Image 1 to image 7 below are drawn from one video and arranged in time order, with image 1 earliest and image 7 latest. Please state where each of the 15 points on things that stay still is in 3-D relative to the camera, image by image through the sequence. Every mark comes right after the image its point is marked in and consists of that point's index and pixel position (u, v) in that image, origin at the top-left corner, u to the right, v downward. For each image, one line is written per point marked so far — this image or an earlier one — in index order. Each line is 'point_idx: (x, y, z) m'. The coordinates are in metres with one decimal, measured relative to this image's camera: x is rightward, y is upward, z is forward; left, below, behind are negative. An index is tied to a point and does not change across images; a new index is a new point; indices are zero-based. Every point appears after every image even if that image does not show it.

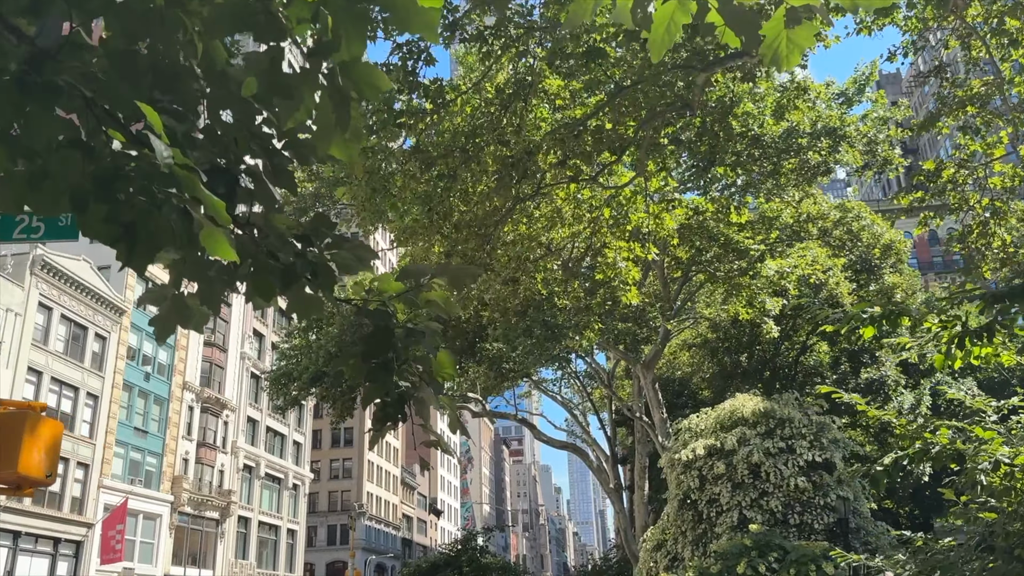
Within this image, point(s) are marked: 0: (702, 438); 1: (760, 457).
0: (+3.2, -2.5, +14.5) m
1: (+3.9, -2.6, +13.5) m
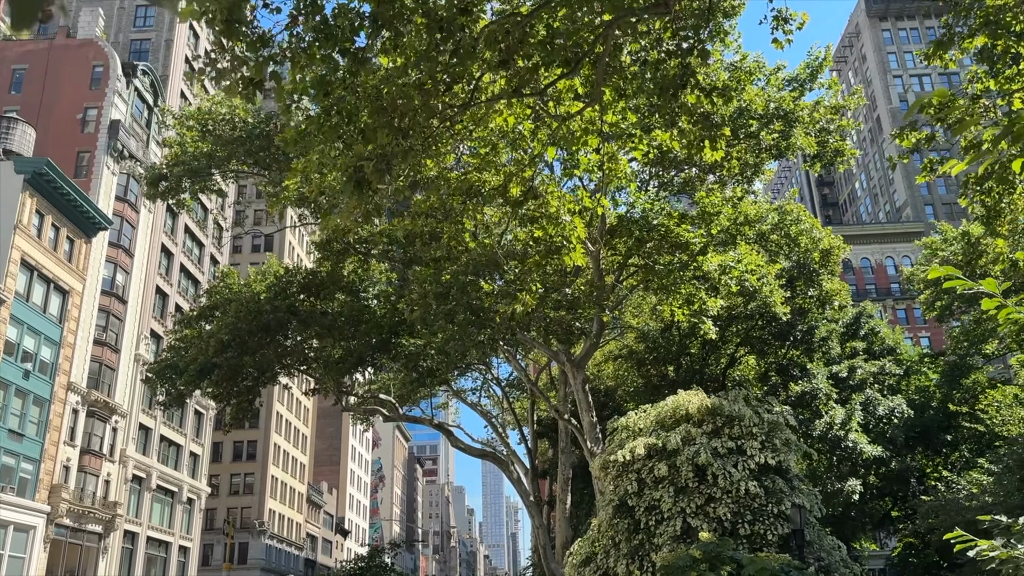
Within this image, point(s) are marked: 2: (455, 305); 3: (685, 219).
0: (+1.9, -2.2, +12.8) m
1: (+2.7, -2.3, +11.9) m
2: (-1.0, -0.3, +15.4) m
3: (+4.0, +1.6, +20.0) m
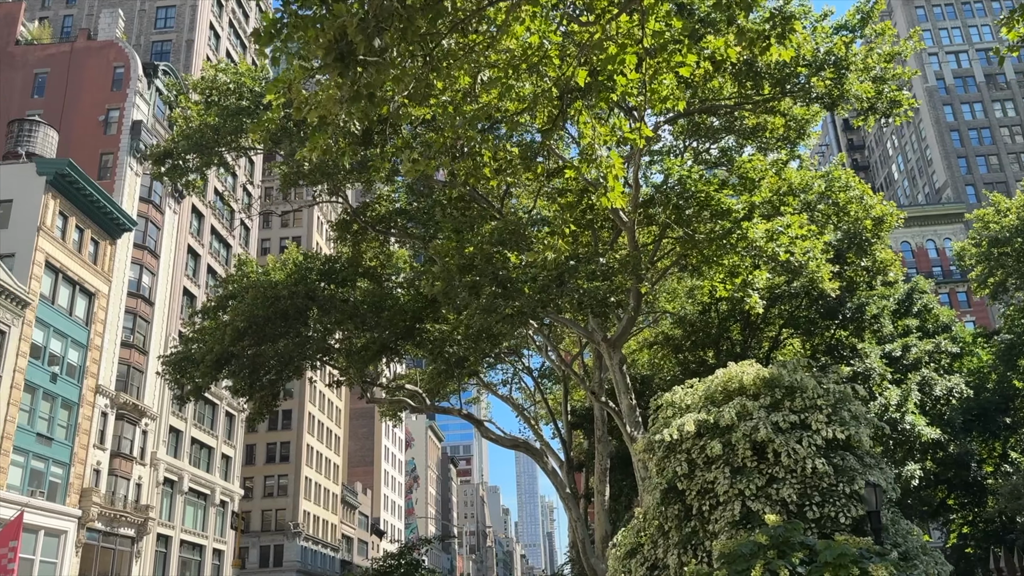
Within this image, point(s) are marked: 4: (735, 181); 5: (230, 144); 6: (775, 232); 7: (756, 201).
0: (+2.4, -1.7, +11.6) m
1: (+3.1, -1.8, +10.5) m
2: (-0.5, +0.2, +14.3) m
3: (+4.6, +2.2, +18.6) m
4: (+4.8, +2.3, +18.8) m
5: (-5.2, +2.7, +16.1) m
6: (+5.5, +1.2, +18.0) m
7: (+5.0, +1.8, +18.0) m
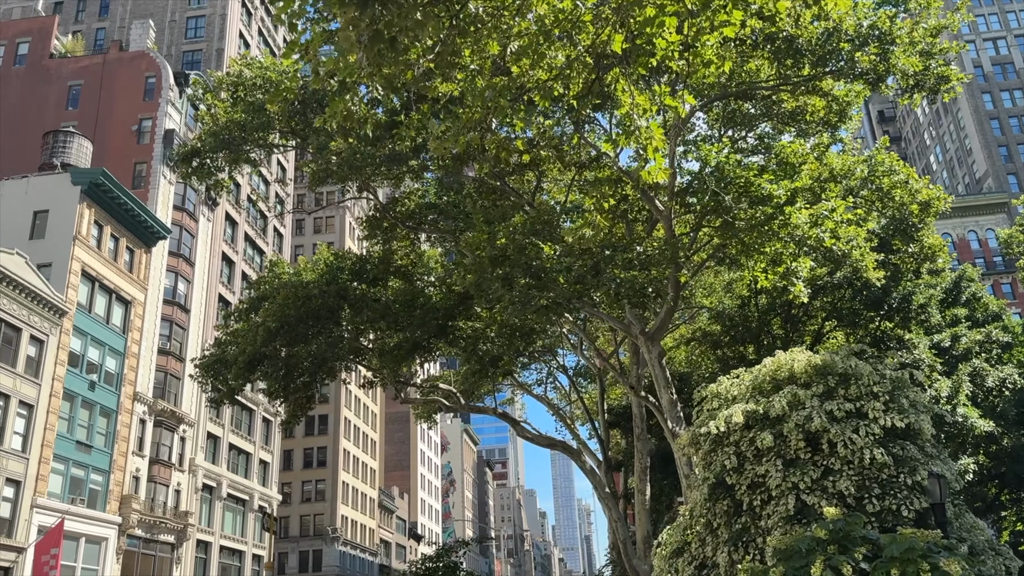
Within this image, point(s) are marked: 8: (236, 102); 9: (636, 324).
0: (+2.9, -1.5, +11.0) m
1: (+3.6, -1.6, +10.0) m
2: (0.0, +0.3, +13.8) m
3: (+5.3, +2.4, +18.0) m
4: (+5.5, +2.6, +18.2) m
5: (-4.6, +2.8, +15.9) m
6: (+6.1, +1.4, +17.4) m
7: (+5.7, +2.0, +17.3) m
8: (-5.2, +3.5, +16.2) m
9: (+2.4, -0.7, +16.8) m
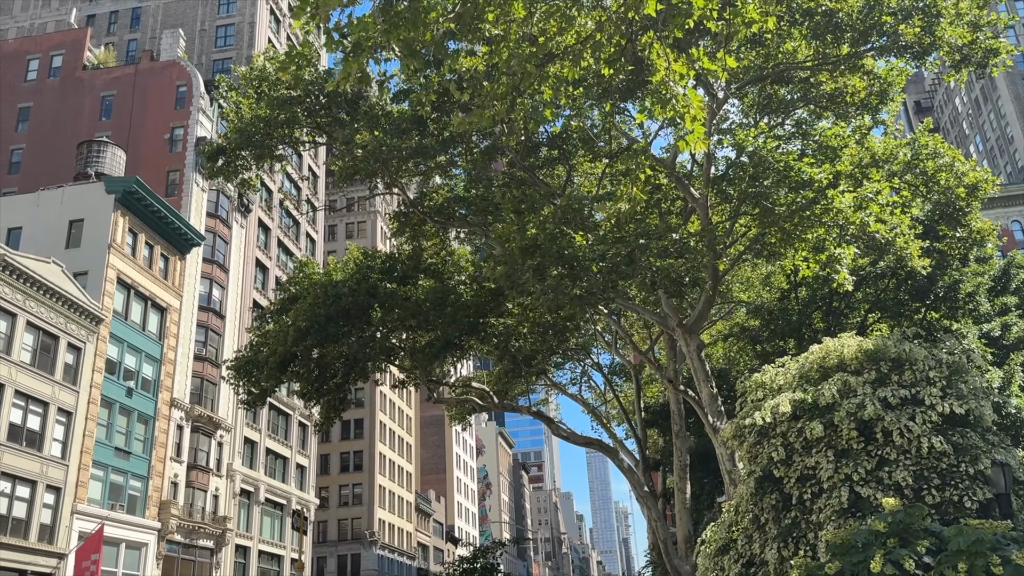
0: (+3.3, -1.3, +10.5) m
1: (+3.9, -1.4, +9.4) m
2: (+0.5, +0.4, +13.4) m
3: (+5.9, +2.7, +17.4) m
4: (+6.1, +2.8, +17.6) m
5: (-4.1, +2.8, +15.6) m
6: (+6.7, +1.7, +16.8) m
7: (+6.3, +2.3, +16.7) m
8: (-4.6, +3.5, +16.0) m
9: (+3.0, -0.5, +16.3) m
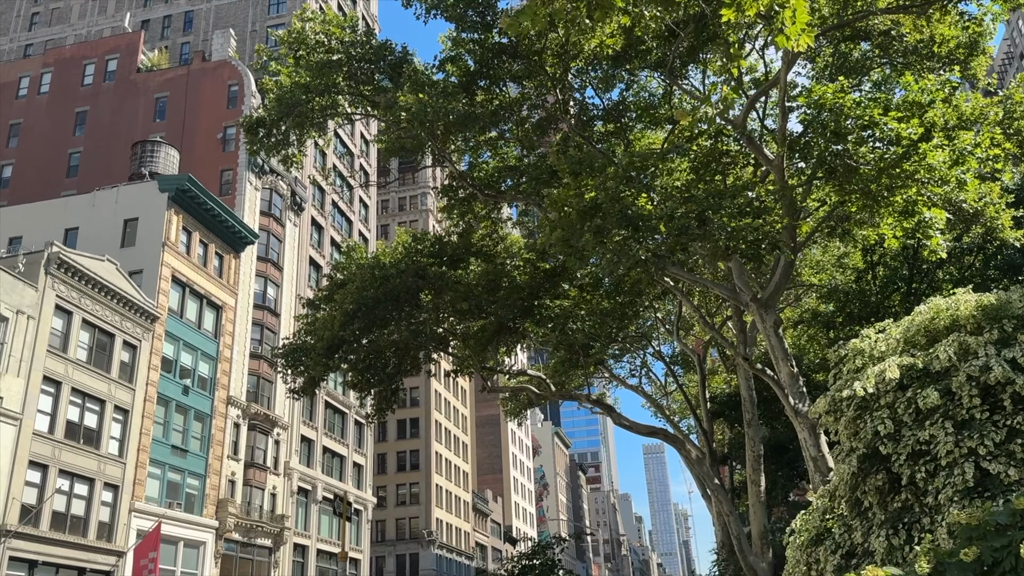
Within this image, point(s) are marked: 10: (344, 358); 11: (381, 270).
0: (+3.9, -0.7, +9.2) m
1: (+4.6, -0.8, +8.1) m
2: (+1.3, +0.9, +12.3) m
3: (+6.9, +3.2, +15.9) m
4: (+7.2, +3.3, +16.1) m
5: (-3.2, +3.2, +14.8) m
6: (+7.7, +2.2, +15.2) m
7: (+7.3, +2.8, +15.2) m
8: (-3.7, +3.9, +15.1) m
9: (+4.1, 0.0, +15.0) m
10: (-3.8, -1.6, +19.6) m
11: (-3.0, +0.4, +19.7) m
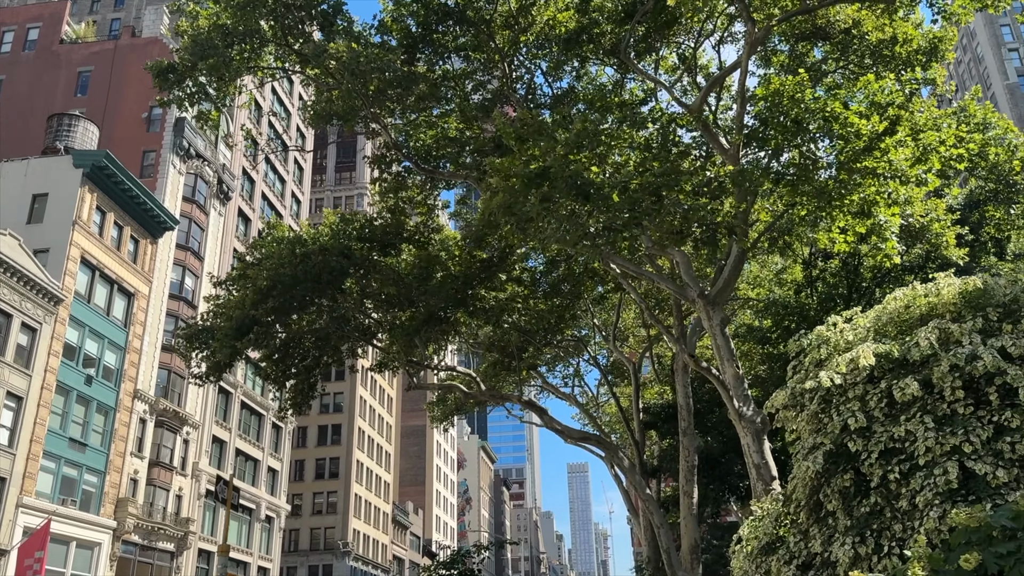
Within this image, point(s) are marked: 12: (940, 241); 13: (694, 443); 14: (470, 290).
0: (+3.3, -0.6, +8.2) m
1: (+3.9, -0.7, +7.2) m
2: (+0.5, +1.2, +11.1) m
3: (+5.9, +3.1, +15.3) m
4: (+6.1, +3.2, +15.4) m
5: (-4.0, +3.7, +13.3) m
6: (+6.7, +2.1, +14.6) m
7: (+6.3, +2.7, +14.6) m
8: (-4.6, +4.4, +13.7) m
9: (+3.0, +0.1, +14.1) m
10: (-5.3, -1.2, +18.0) m
11: (-4.4, +0.8, +18.2) m
12: (+9.3, +1.1, +18.8) m
13: (+3.9, -3.4, +18.8) m
14: (-0.9, 0.0, +18.0) m
